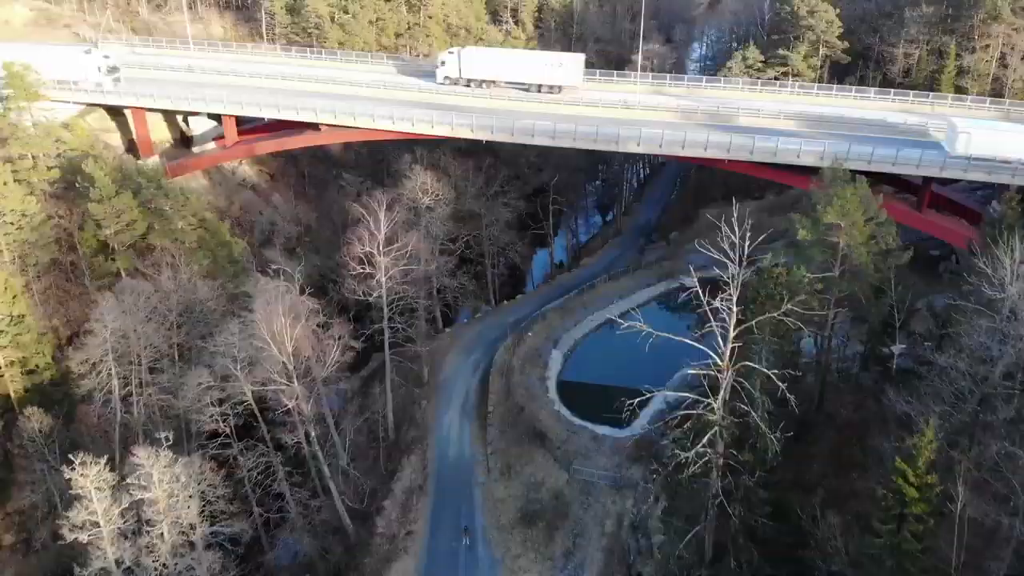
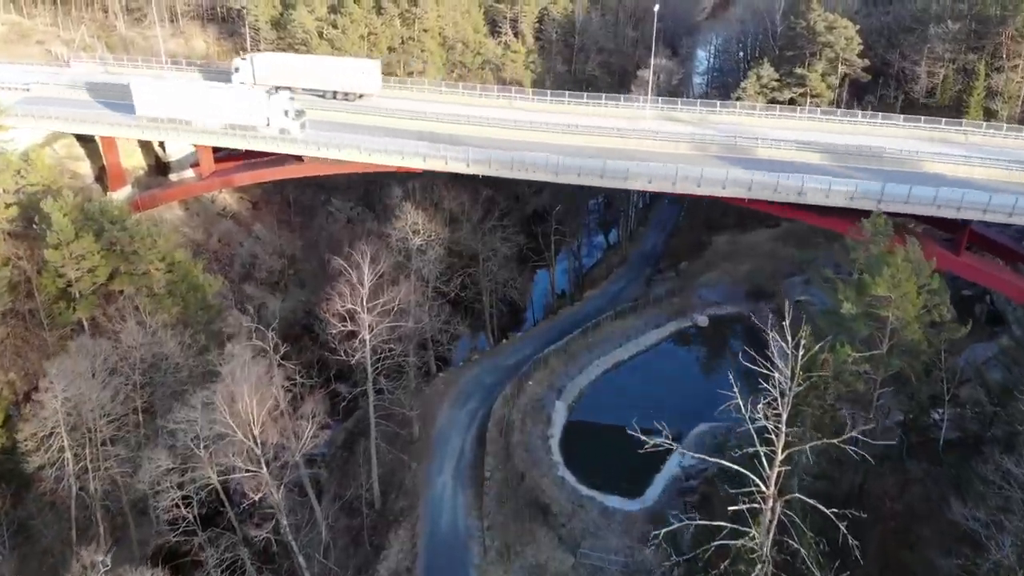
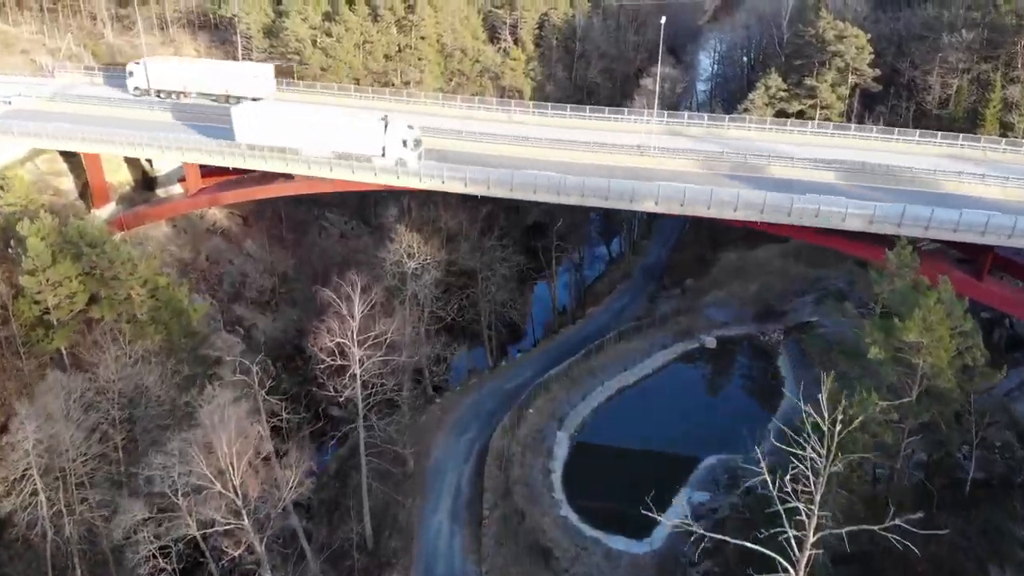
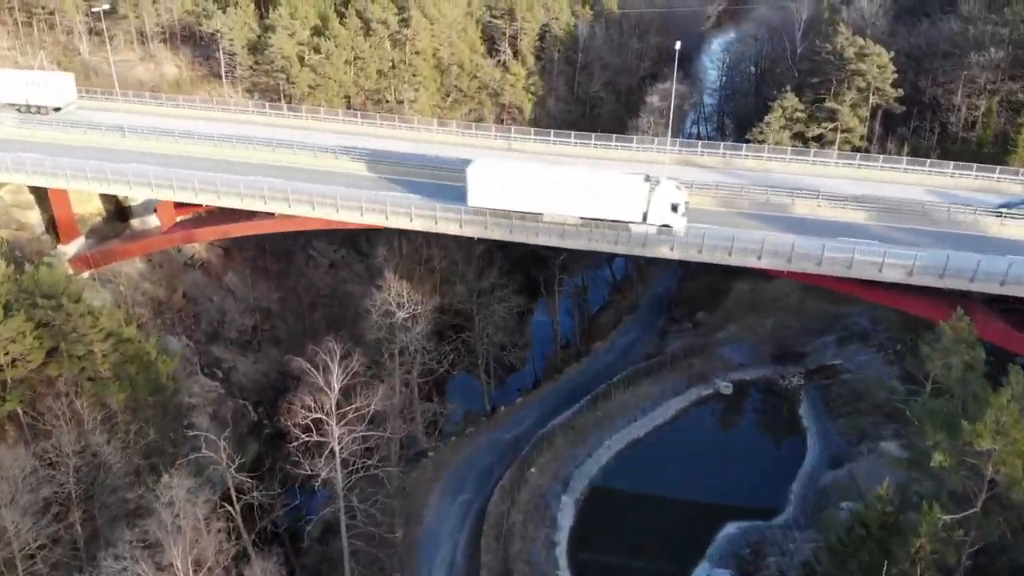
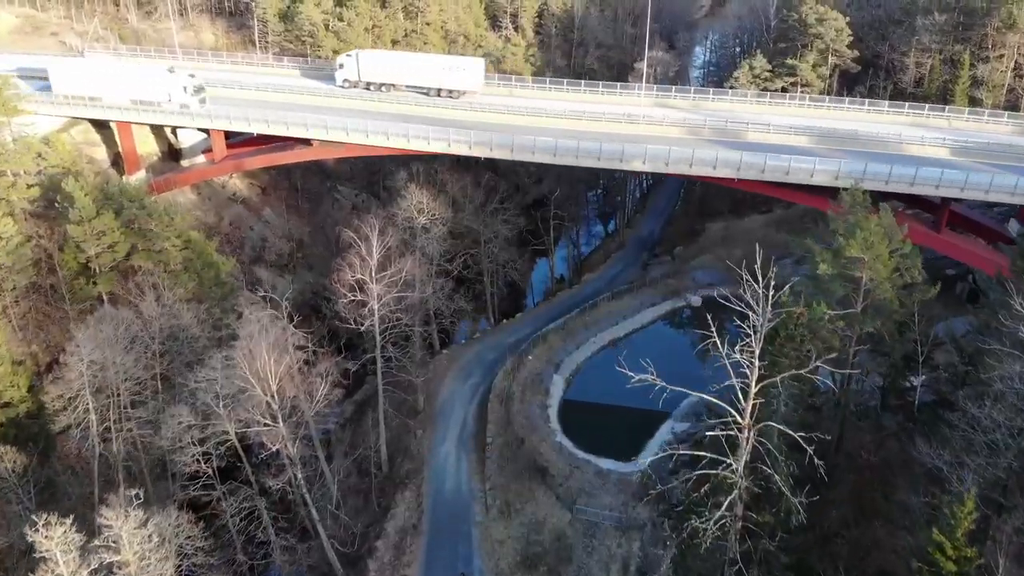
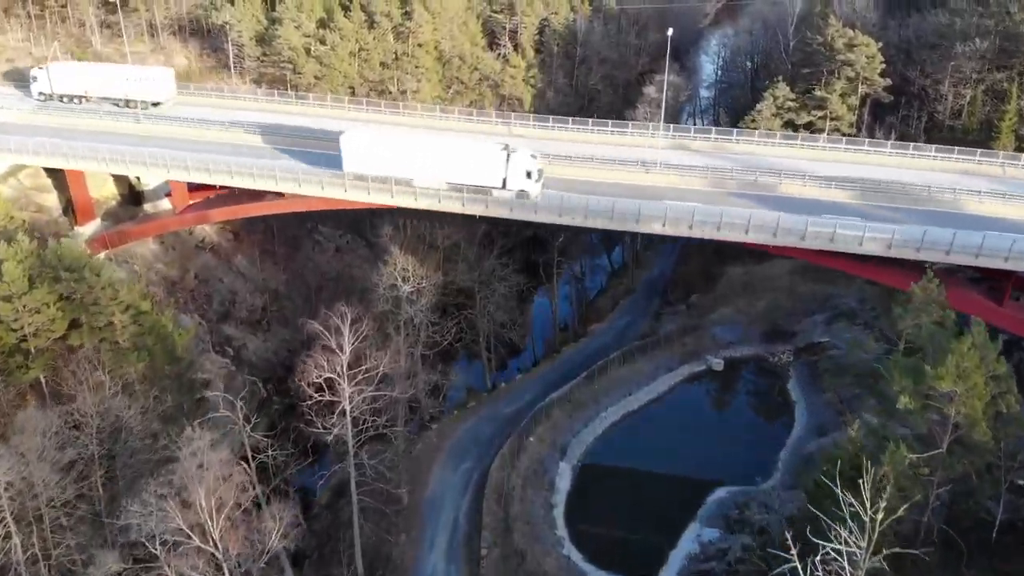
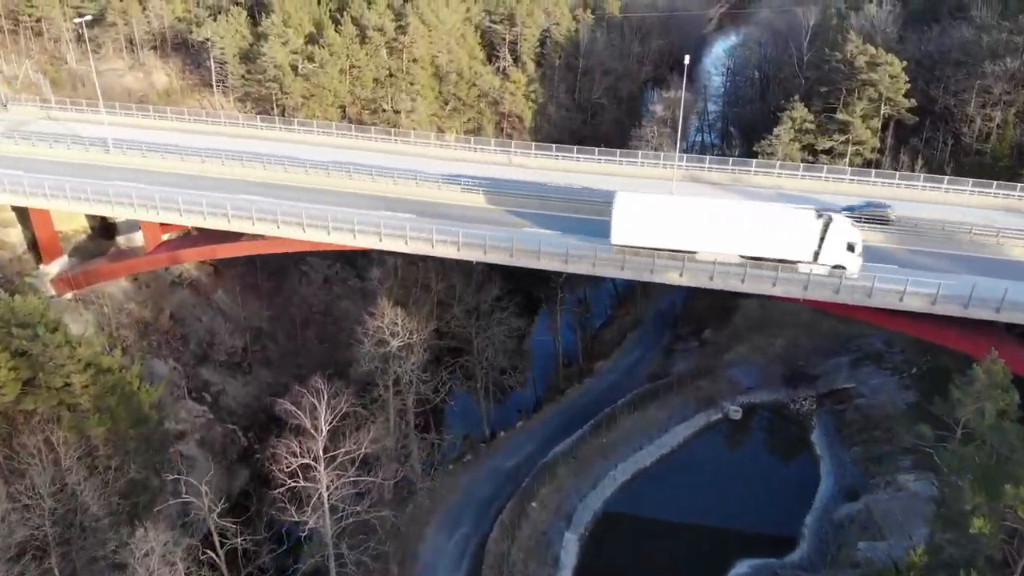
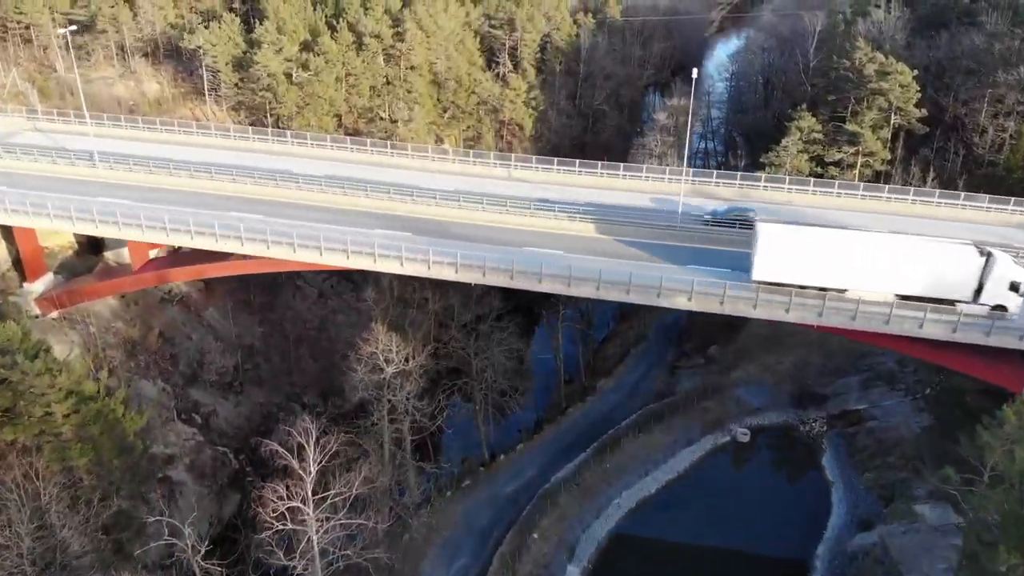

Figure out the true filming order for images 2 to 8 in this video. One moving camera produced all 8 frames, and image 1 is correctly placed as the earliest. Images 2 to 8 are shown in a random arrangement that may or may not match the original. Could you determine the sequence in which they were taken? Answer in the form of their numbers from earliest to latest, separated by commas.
5, 2, 3, 6, 4, 7, 8
